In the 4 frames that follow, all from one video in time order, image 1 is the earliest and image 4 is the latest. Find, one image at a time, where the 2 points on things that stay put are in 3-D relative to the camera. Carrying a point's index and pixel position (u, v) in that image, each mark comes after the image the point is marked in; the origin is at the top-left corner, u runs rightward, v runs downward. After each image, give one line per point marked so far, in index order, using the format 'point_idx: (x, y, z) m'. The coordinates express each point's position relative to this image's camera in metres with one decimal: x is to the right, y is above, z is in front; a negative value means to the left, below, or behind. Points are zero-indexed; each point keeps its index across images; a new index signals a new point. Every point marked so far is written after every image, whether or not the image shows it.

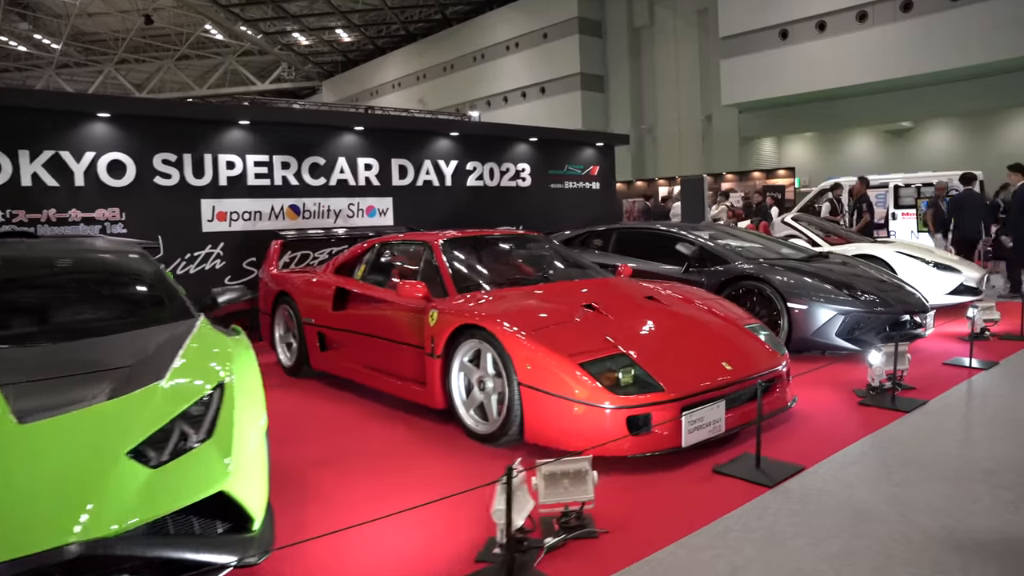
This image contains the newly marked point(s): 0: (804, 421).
0: (+1.4, -0.6, +3.6) m
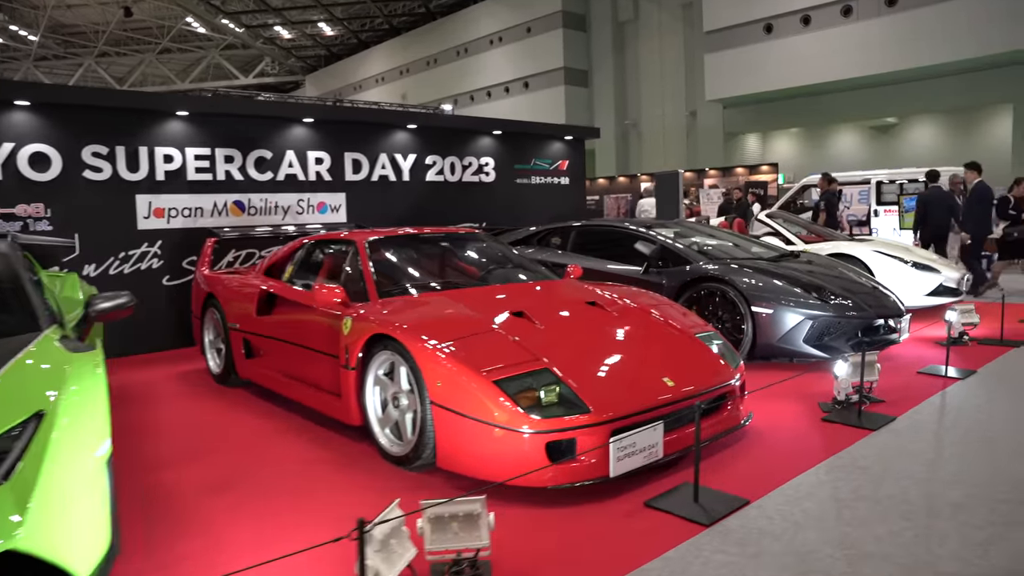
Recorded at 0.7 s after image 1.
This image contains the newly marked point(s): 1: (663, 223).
0: (+1.1, -0.7, +3.2) m
1: (+1.2, +0.6, +6.1) m
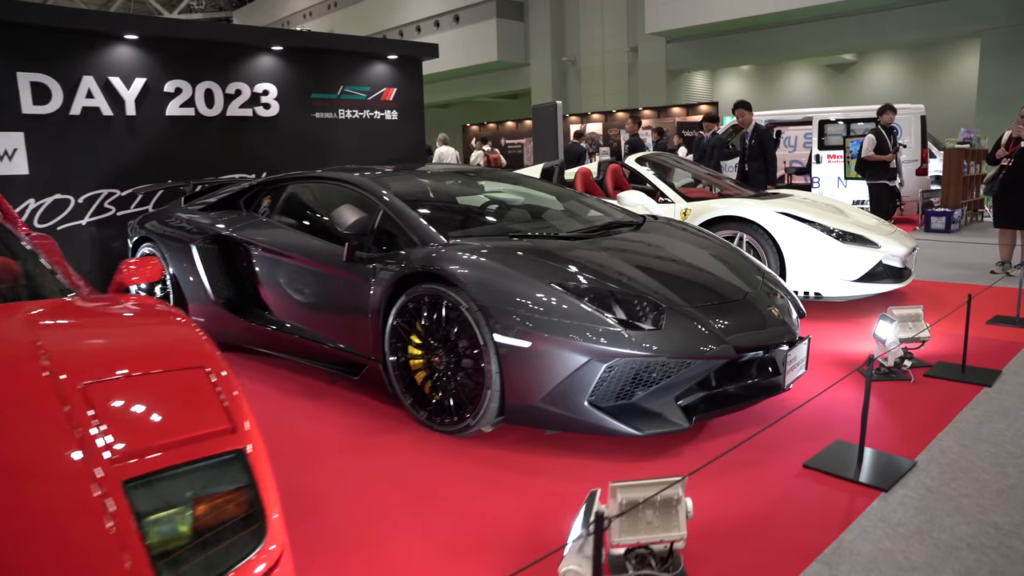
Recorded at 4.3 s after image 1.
0: (-0.3, -0.8, +1.2) m
1: (-0.3, +0.6, +4.0) m
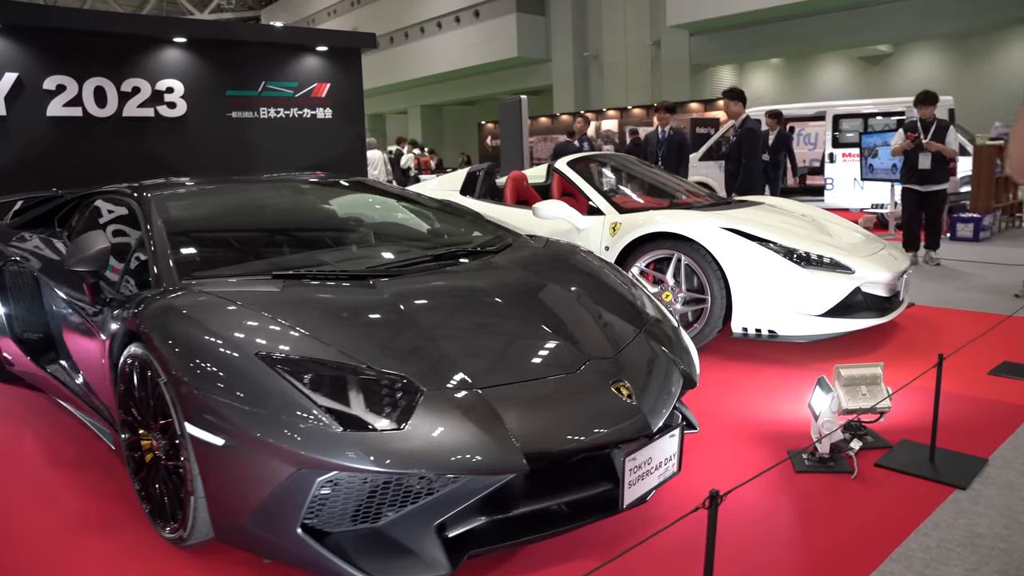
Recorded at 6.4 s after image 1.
0: (-1.1, -0.9, +0.4) m
1: (-0.8, +0.5, +3.2) m
